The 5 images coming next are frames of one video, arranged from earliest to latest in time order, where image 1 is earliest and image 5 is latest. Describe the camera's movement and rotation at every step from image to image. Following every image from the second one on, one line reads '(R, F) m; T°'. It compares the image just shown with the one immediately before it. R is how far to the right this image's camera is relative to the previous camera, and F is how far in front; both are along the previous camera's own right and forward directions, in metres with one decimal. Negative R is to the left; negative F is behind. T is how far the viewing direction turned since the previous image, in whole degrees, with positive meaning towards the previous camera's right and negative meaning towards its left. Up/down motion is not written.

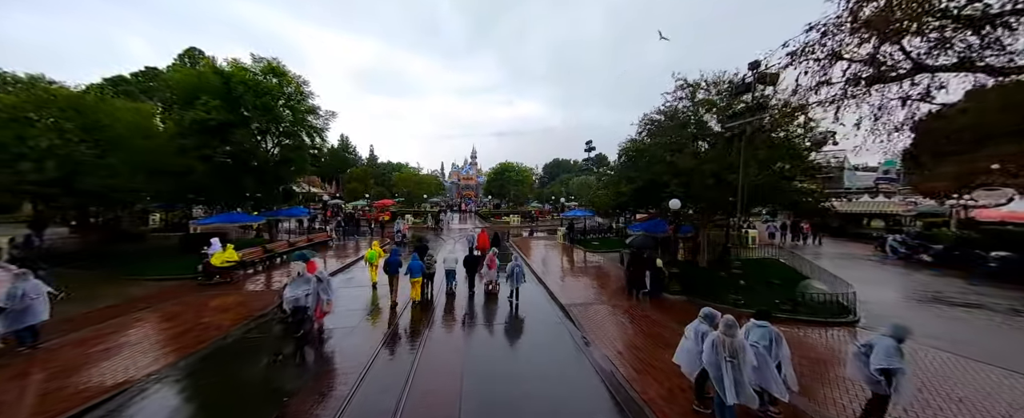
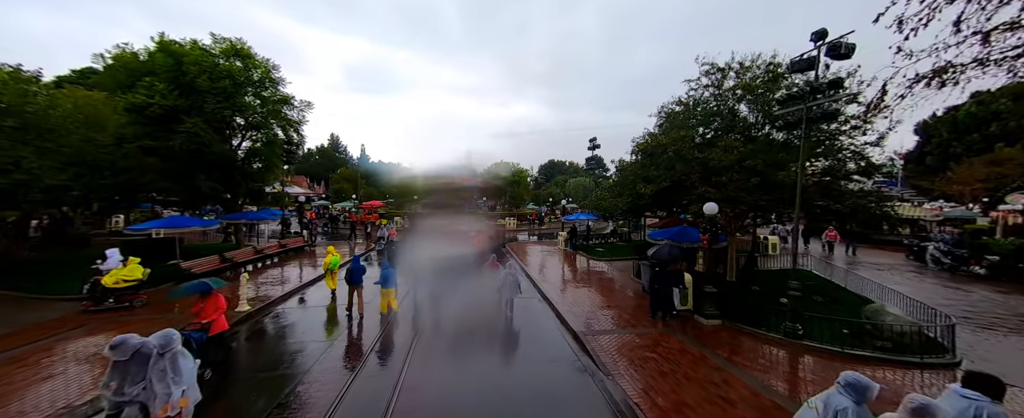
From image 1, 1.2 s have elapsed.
(-0.2, +1.7) m; +1°
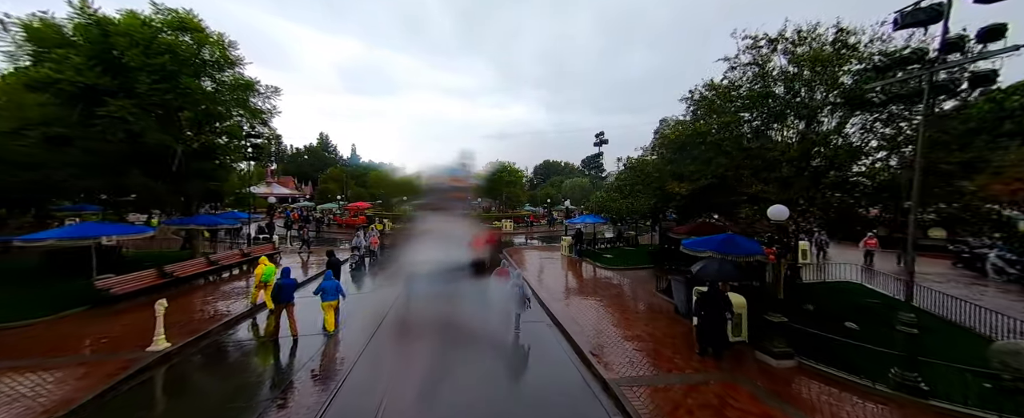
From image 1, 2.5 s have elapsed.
(-0.2, +1.9) m; +1°
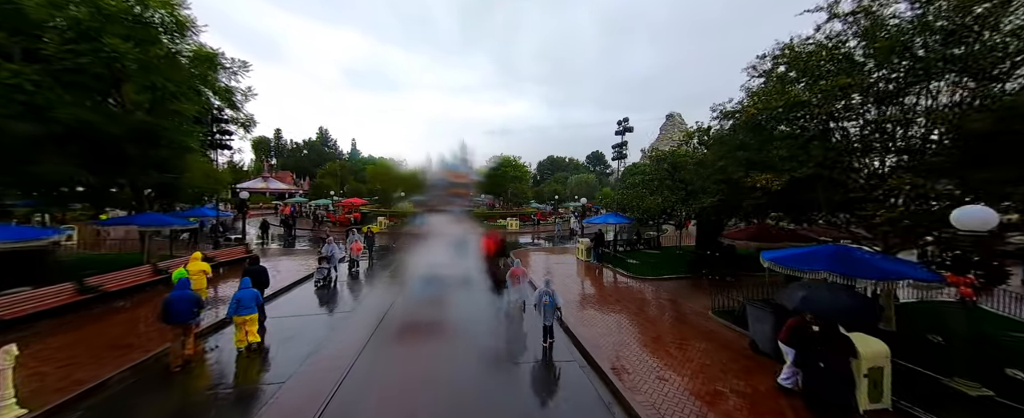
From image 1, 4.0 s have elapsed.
(-0.3, +2.1) m; 0°
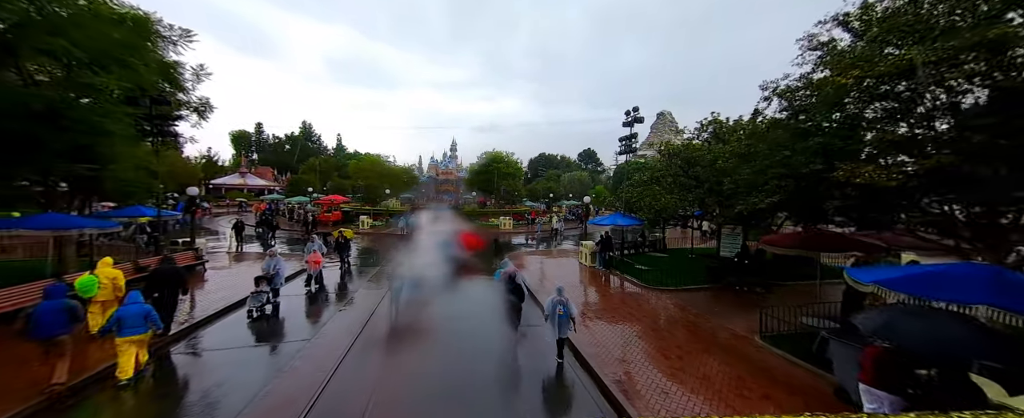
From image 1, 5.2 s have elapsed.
(-0.2, +1.6) m; +2°
